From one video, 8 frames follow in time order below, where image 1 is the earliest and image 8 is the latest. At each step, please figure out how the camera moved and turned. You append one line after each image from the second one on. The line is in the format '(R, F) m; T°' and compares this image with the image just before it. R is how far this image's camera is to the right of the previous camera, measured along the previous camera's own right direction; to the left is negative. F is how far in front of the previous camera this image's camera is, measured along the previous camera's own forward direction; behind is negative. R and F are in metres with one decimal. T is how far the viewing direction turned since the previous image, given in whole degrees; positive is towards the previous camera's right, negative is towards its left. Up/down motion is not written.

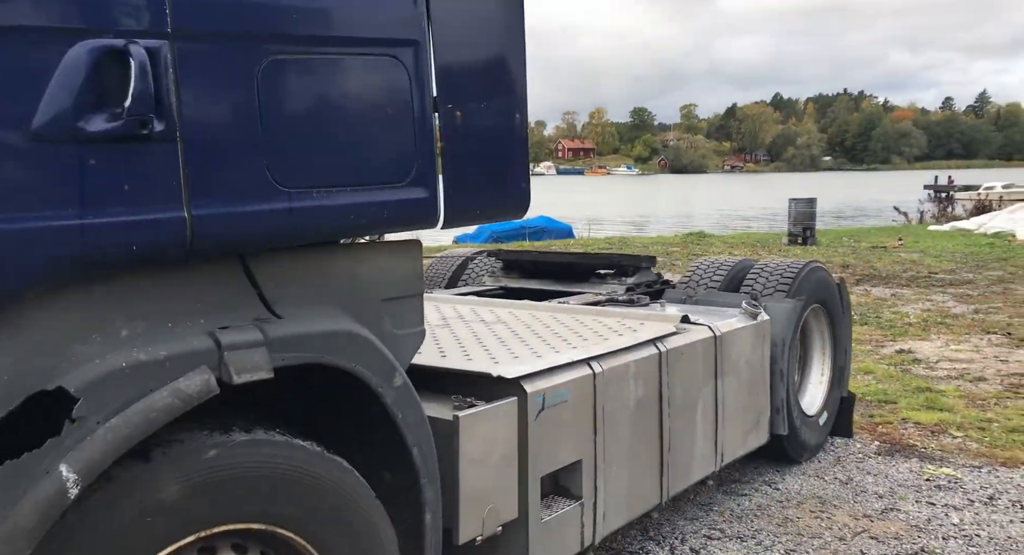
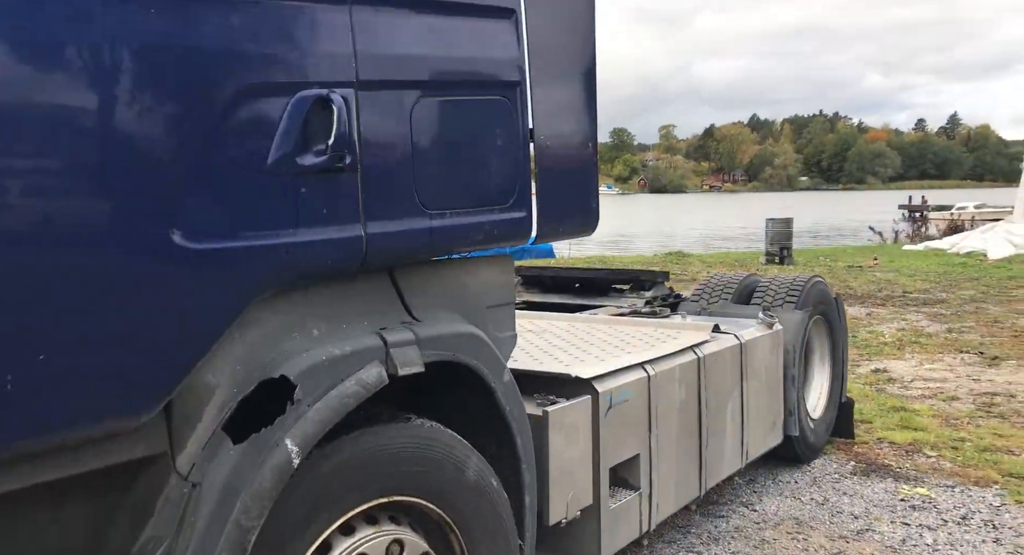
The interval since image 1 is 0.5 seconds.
(-0.4, -0.4) m; +1°
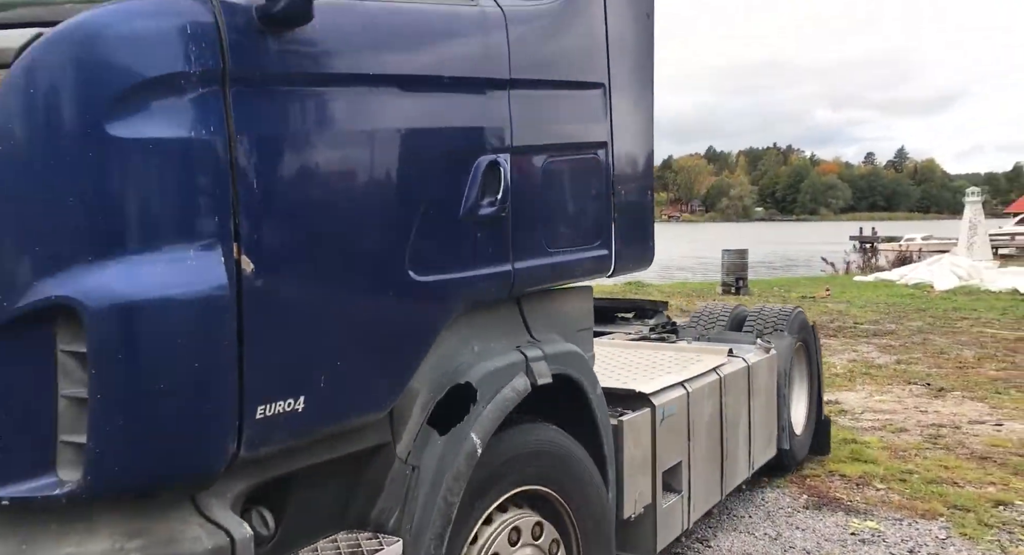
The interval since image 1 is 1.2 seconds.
(-0.5, -0.6) m; +2°
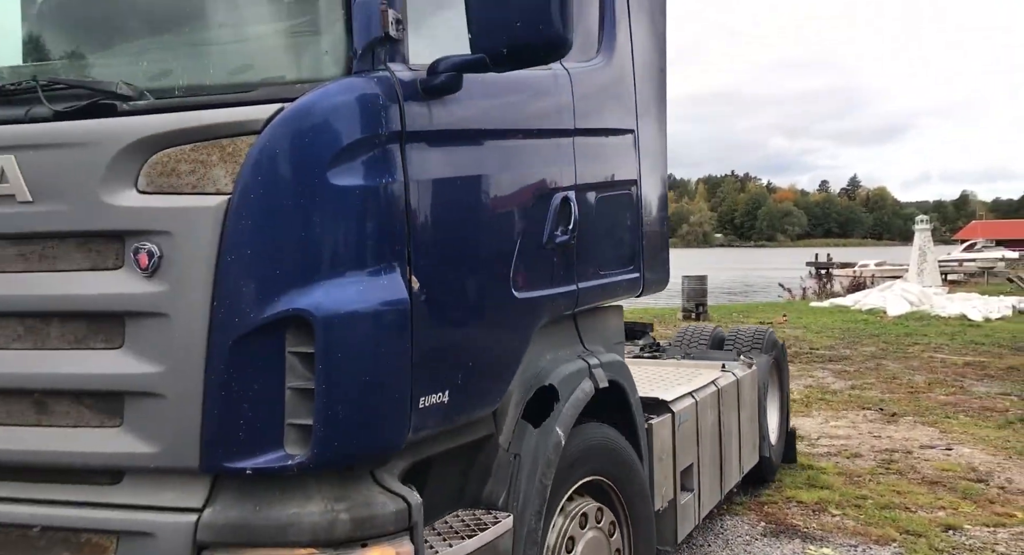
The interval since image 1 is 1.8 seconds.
(-0.4, -0.5) m; +2°
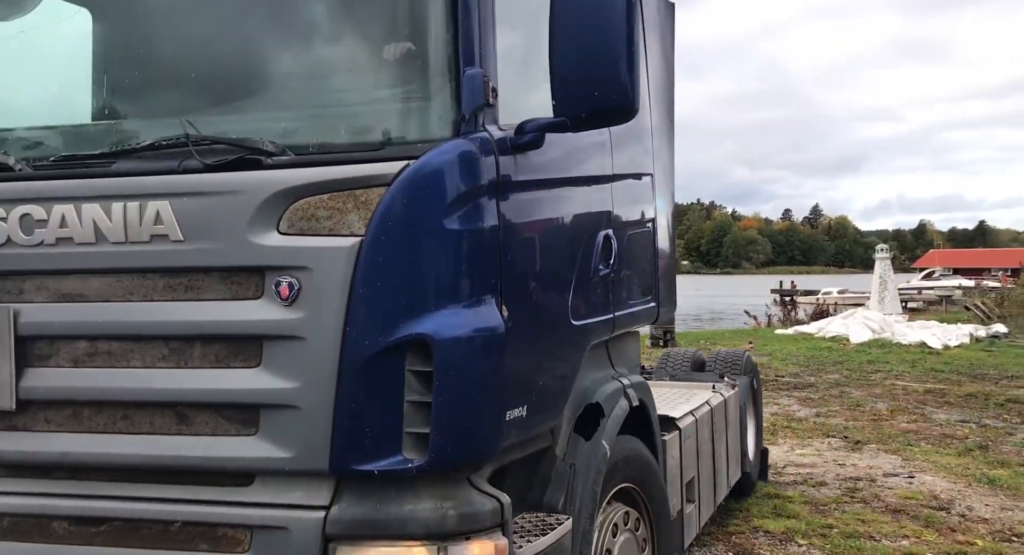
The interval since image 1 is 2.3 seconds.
(-0.3, -0.4) m; +2°
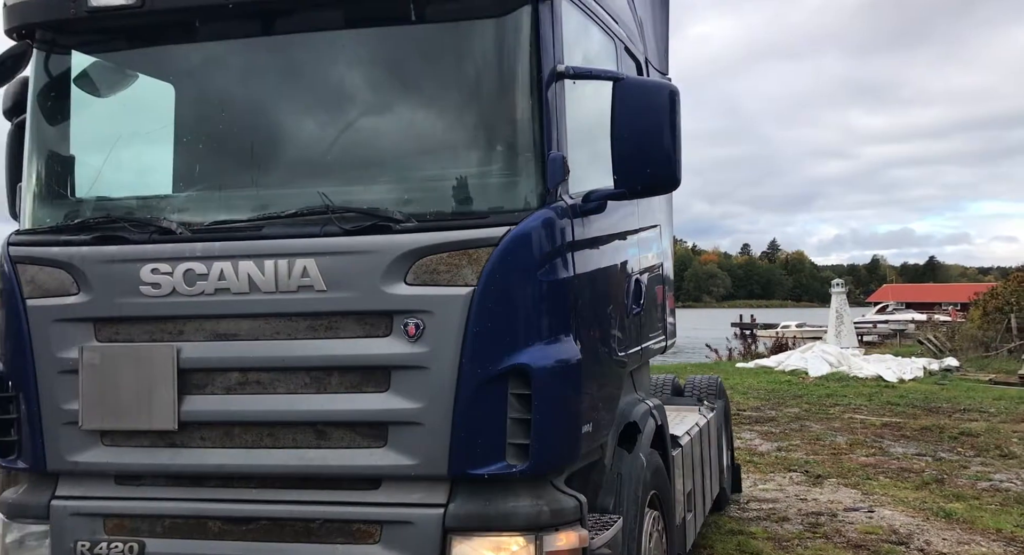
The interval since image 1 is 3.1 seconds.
(-0.4, -0.7) m; +2°
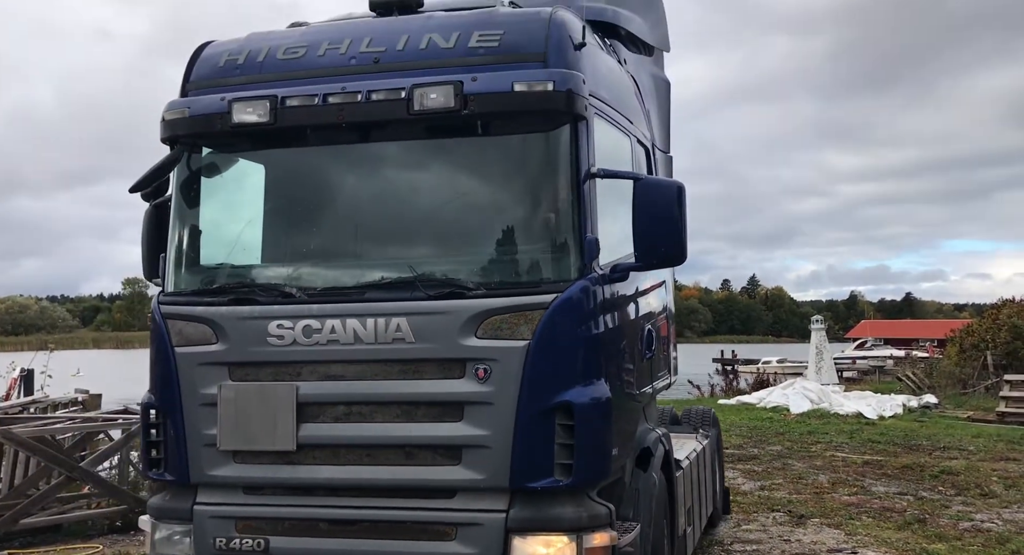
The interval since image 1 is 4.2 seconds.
(-0.3, -1.0) m; +1°
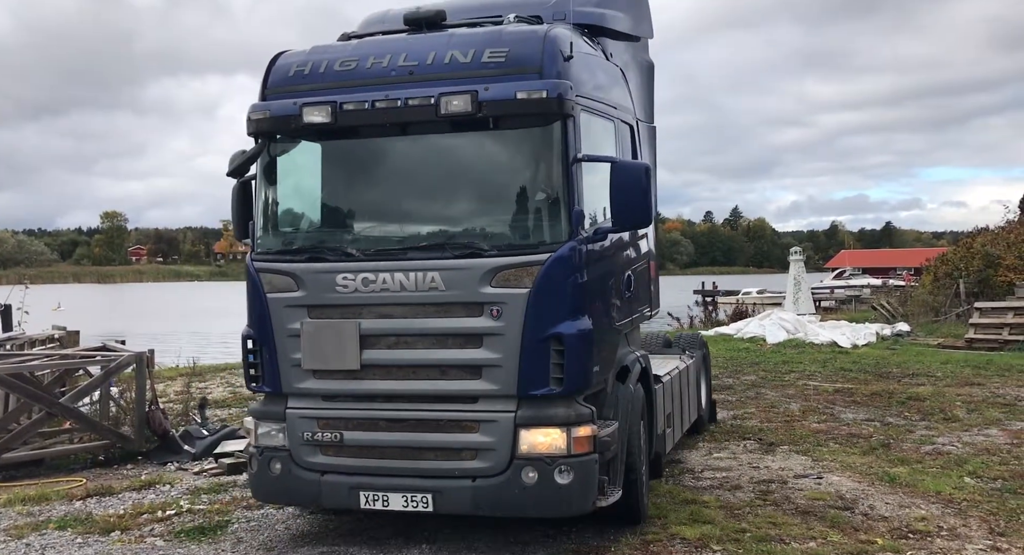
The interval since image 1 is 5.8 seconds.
(-0.2, -1.6) m; +1°
